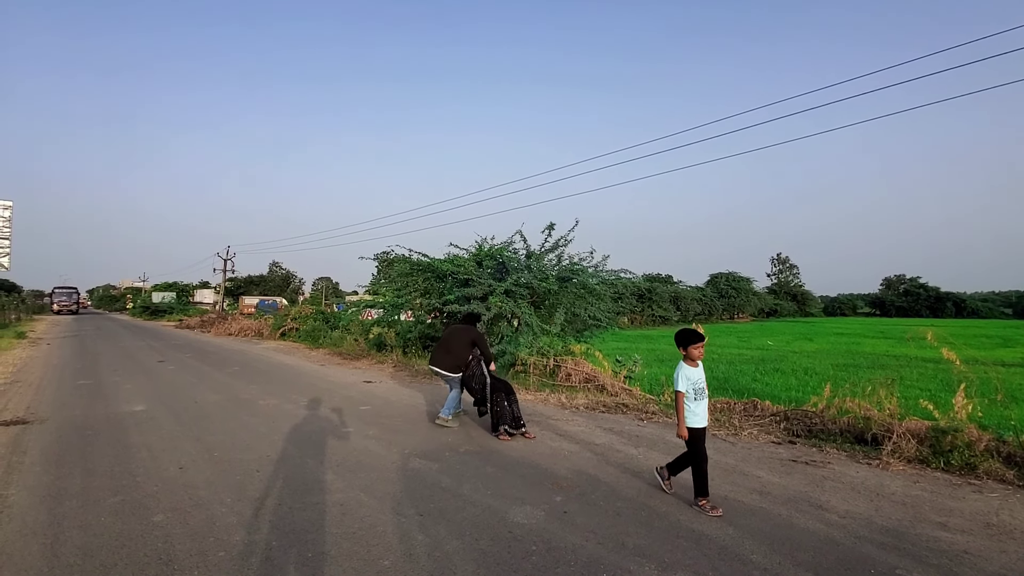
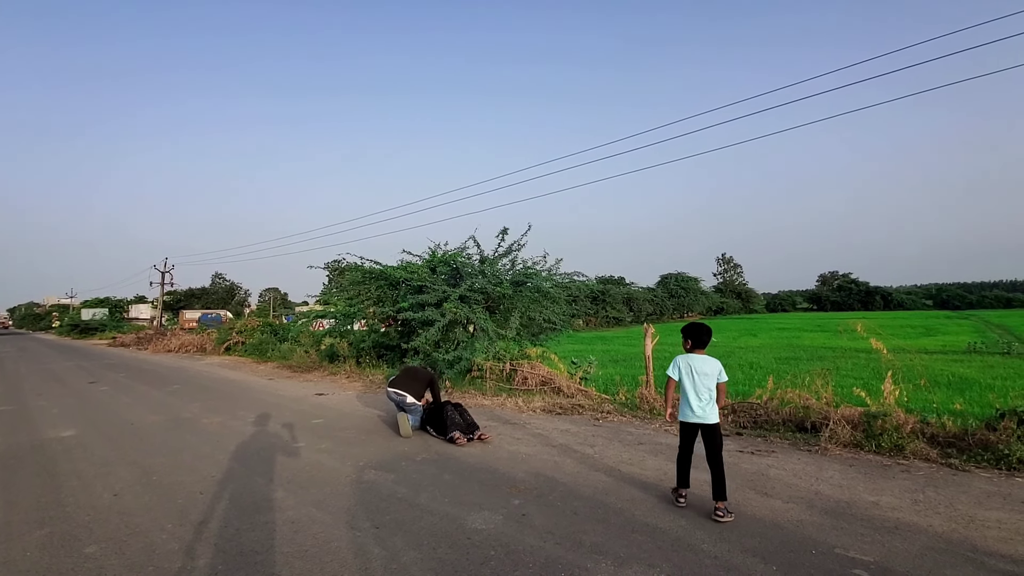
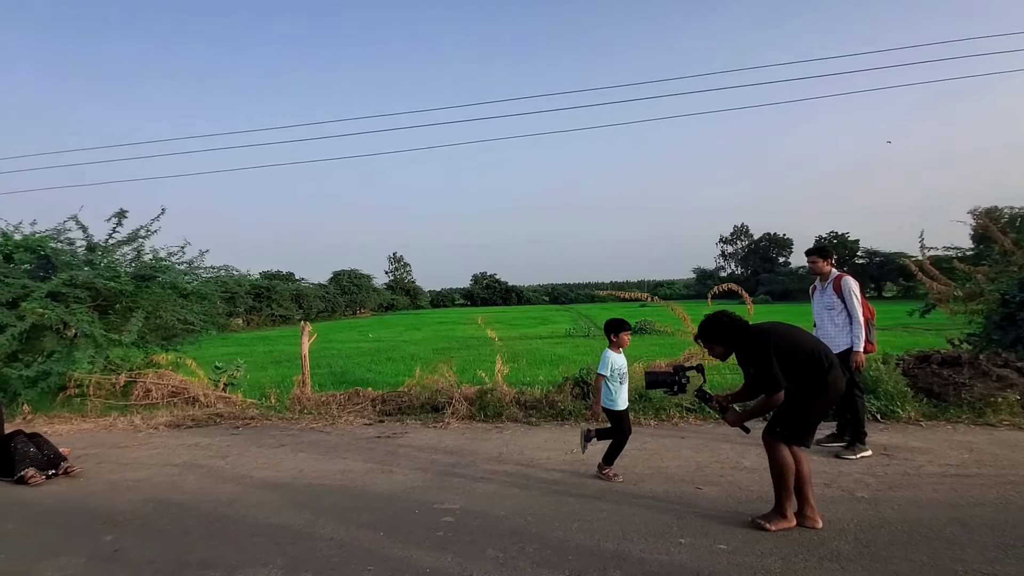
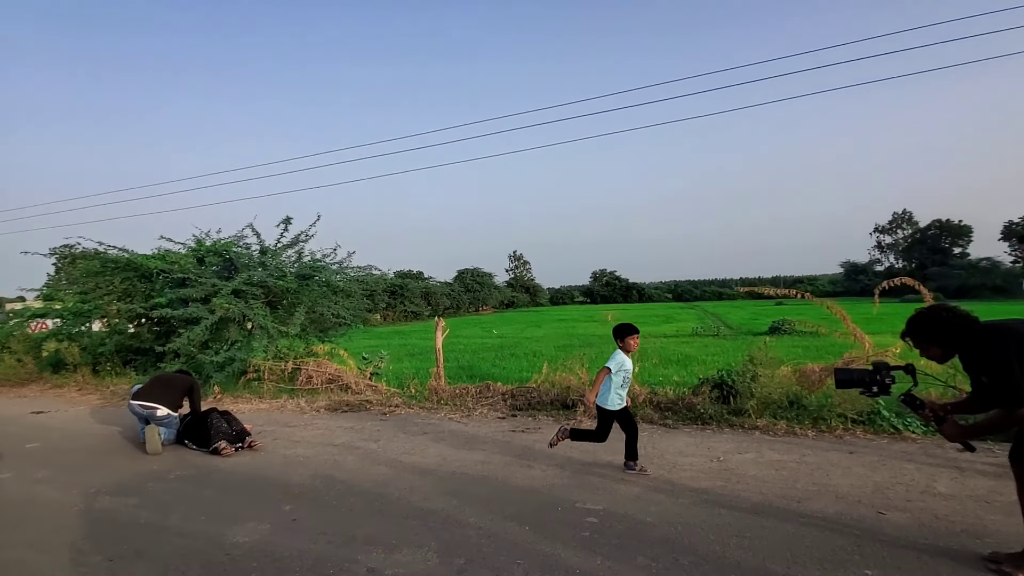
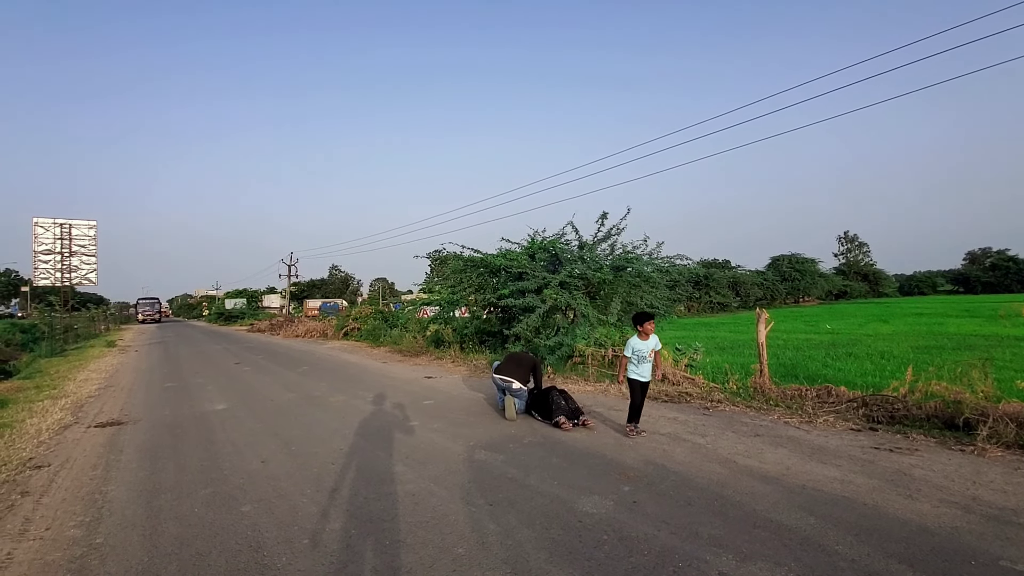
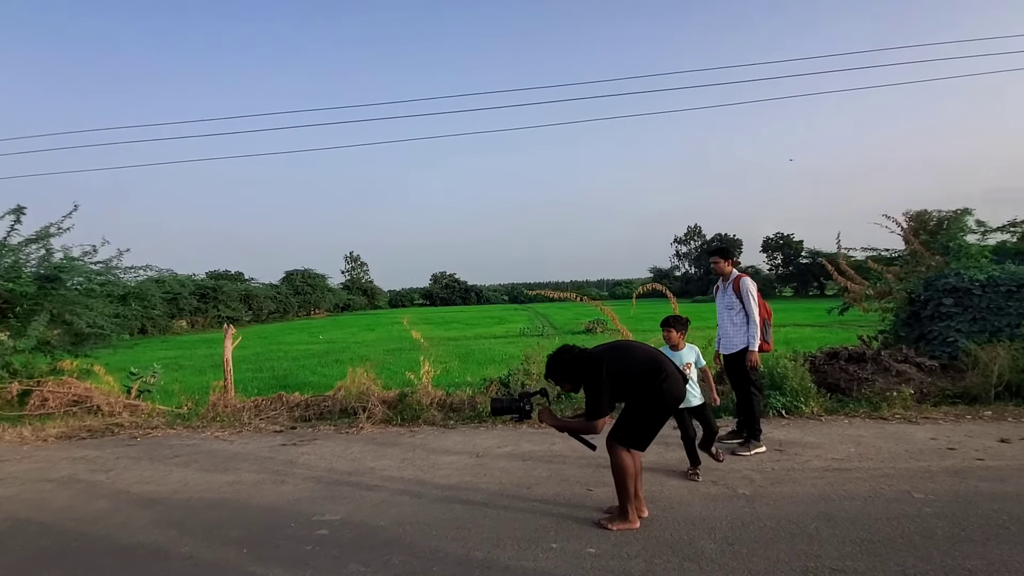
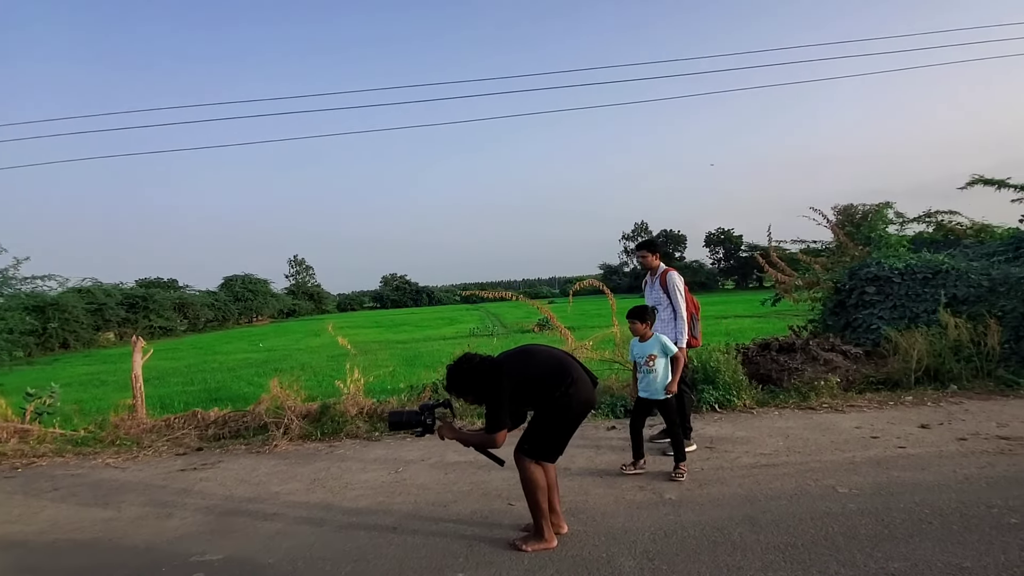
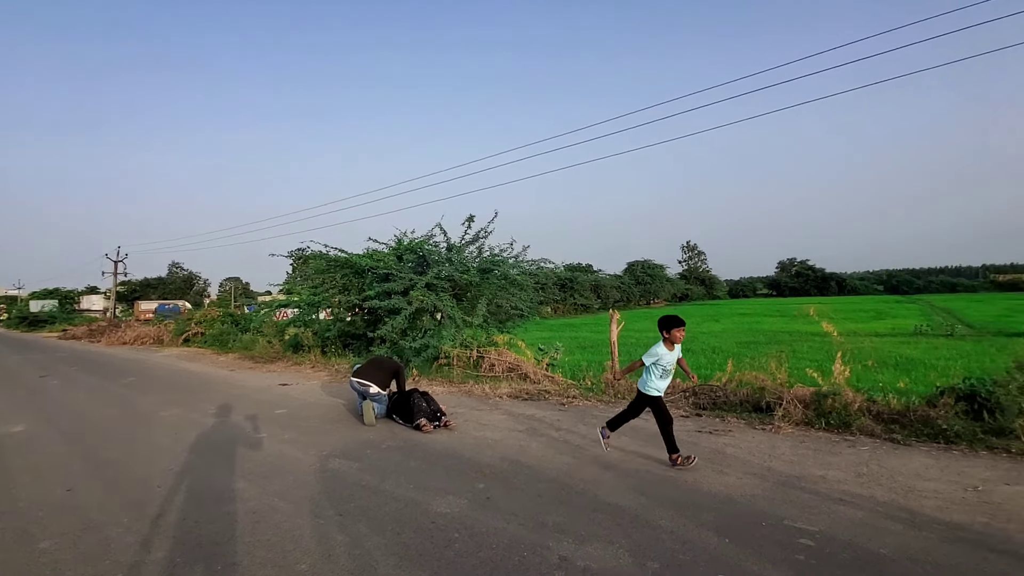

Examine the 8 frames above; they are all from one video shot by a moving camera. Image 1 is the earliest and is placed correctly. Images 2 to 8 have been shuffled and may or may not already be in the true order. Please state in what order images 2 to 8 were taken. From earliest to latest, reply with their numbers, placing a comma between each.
2, 5, 8, 4, 3, 6, 7
